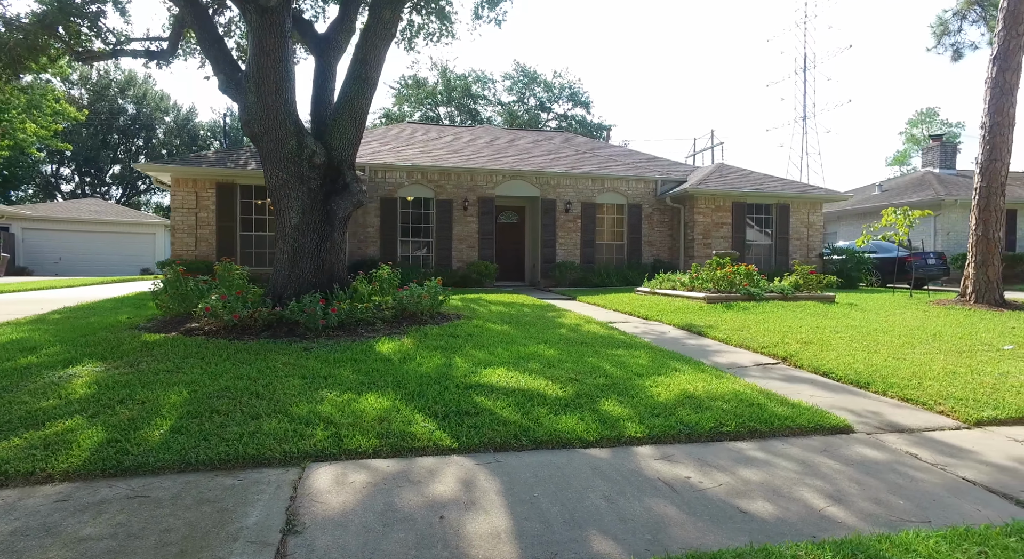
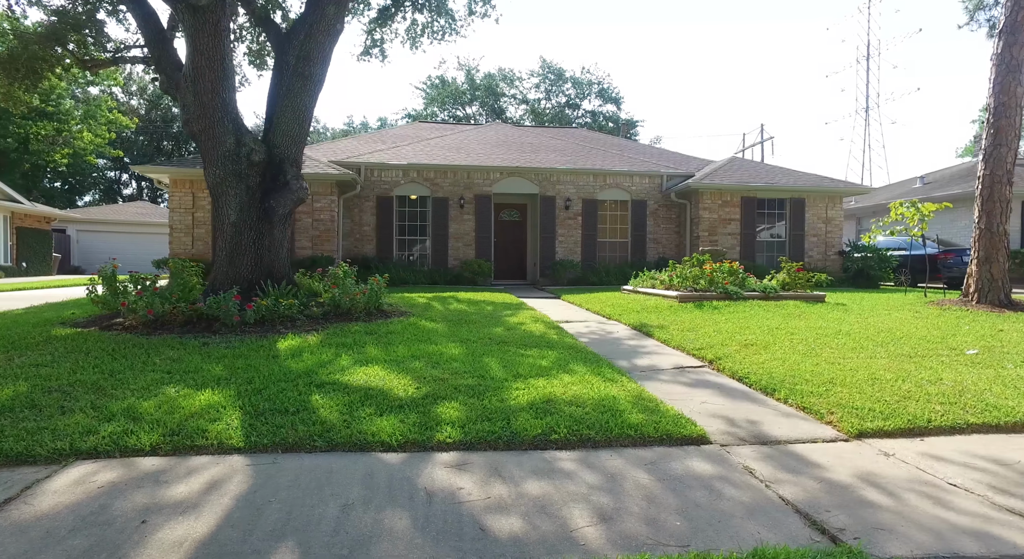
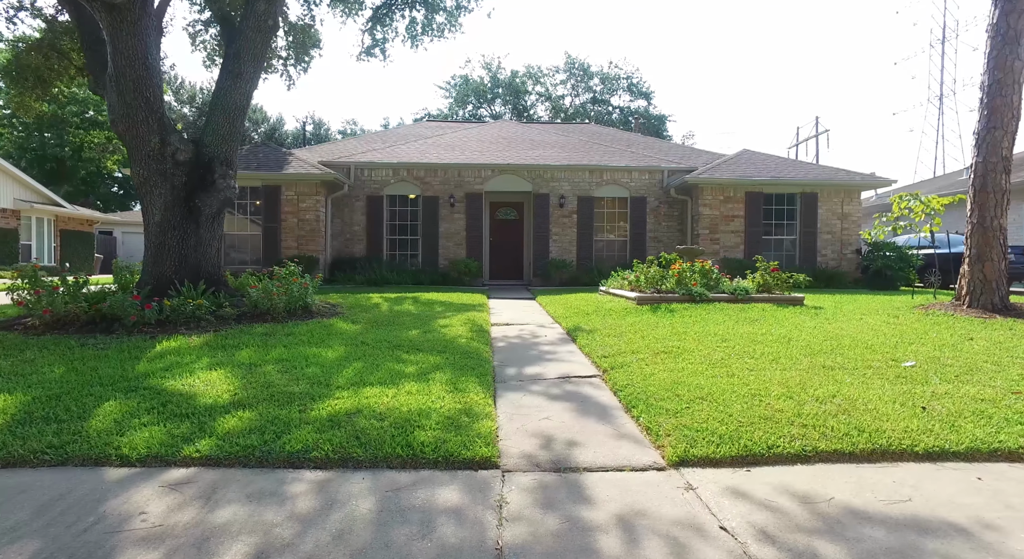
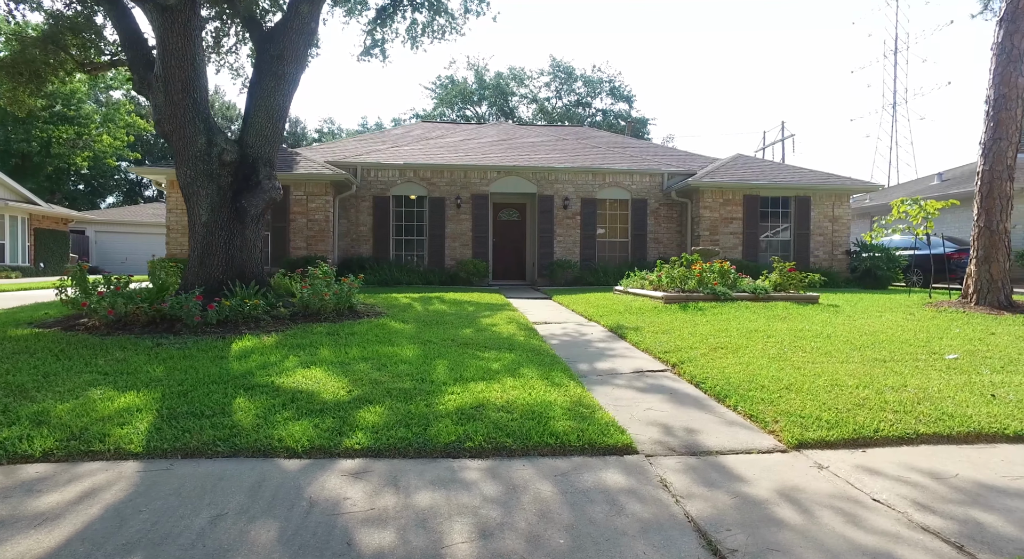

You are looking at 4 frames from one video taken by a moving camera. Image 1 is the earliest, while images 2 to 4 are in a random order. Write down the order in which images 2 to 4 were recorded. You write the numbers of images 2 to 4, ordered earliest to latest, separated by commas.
2, 4, 3
